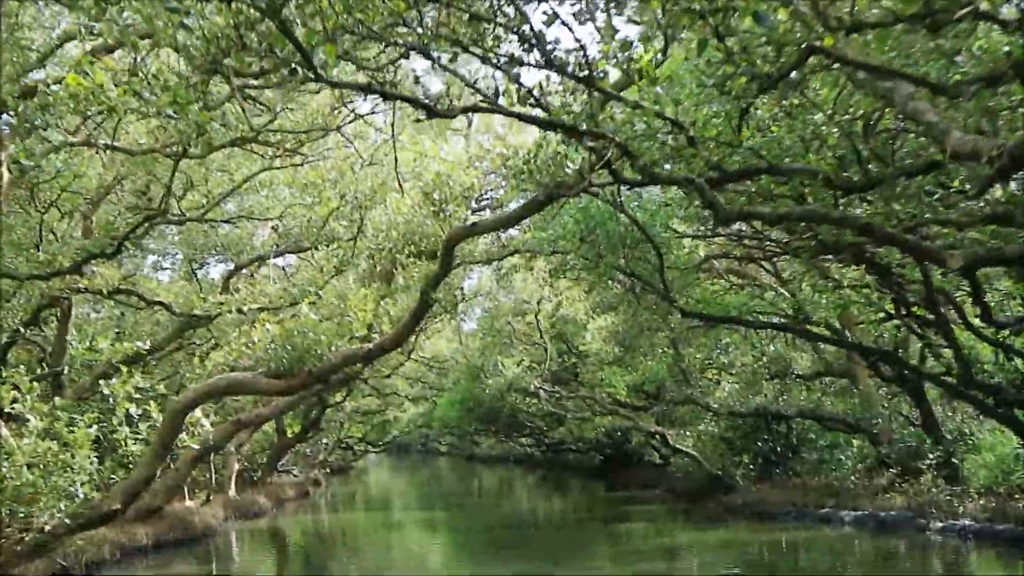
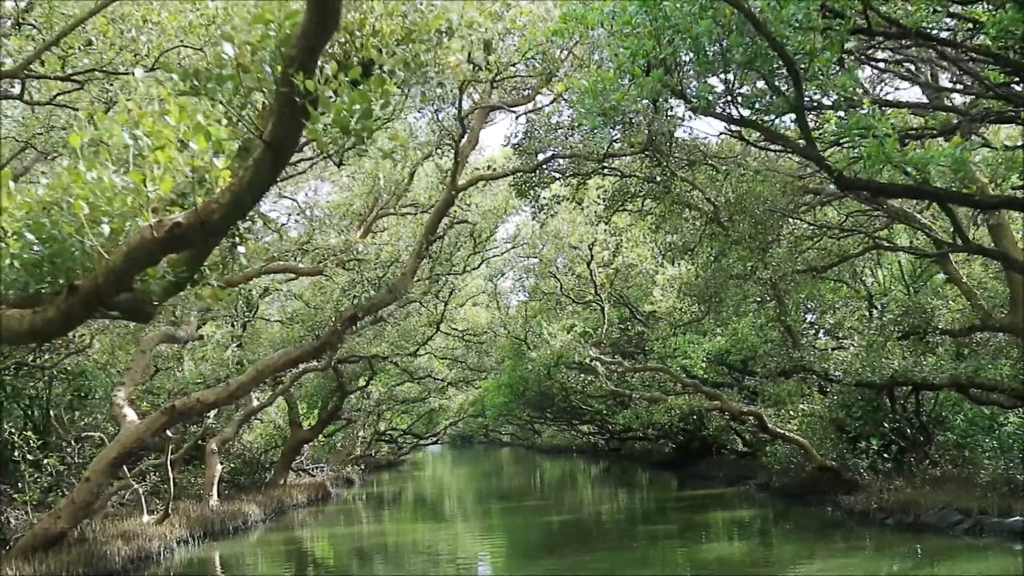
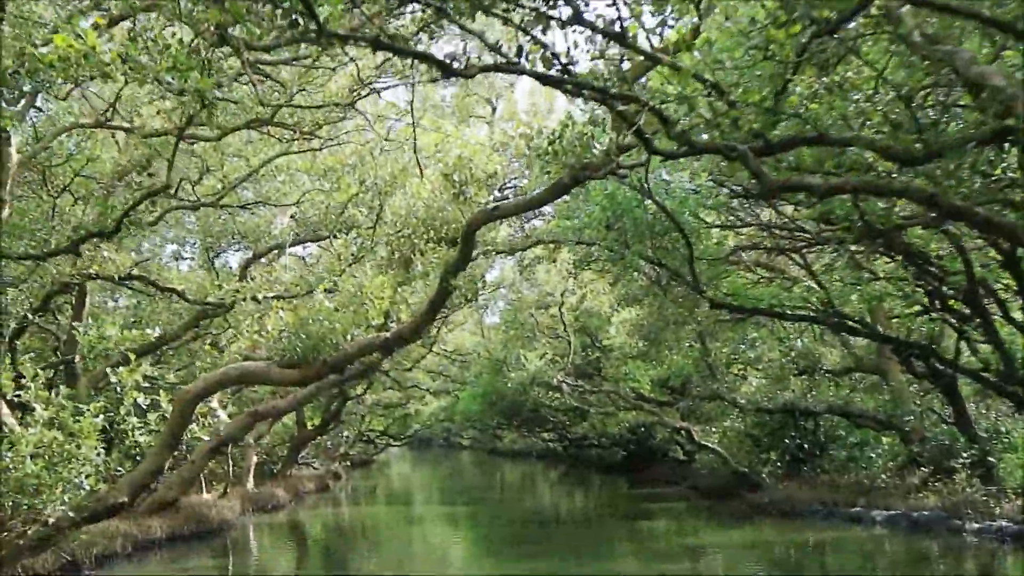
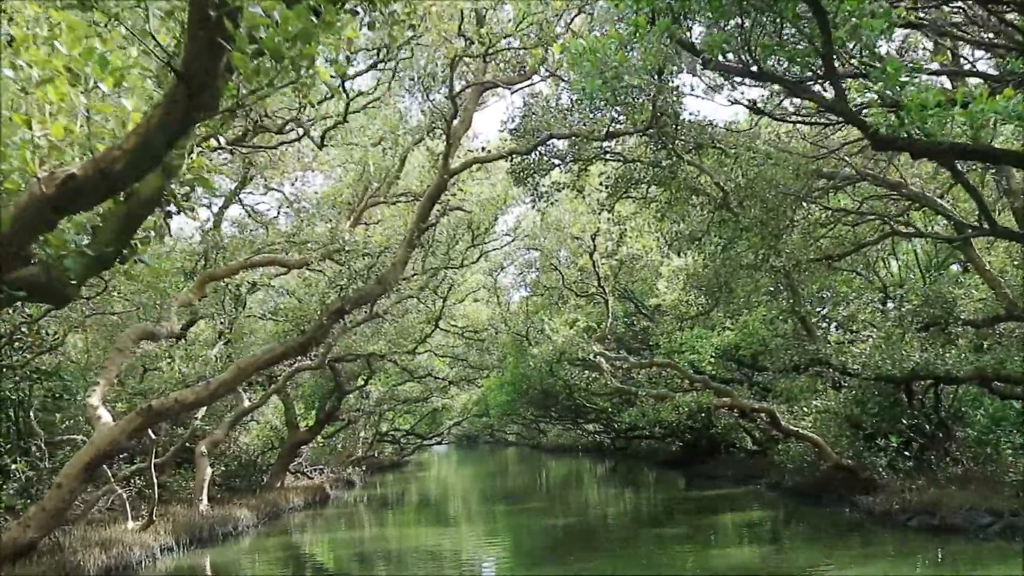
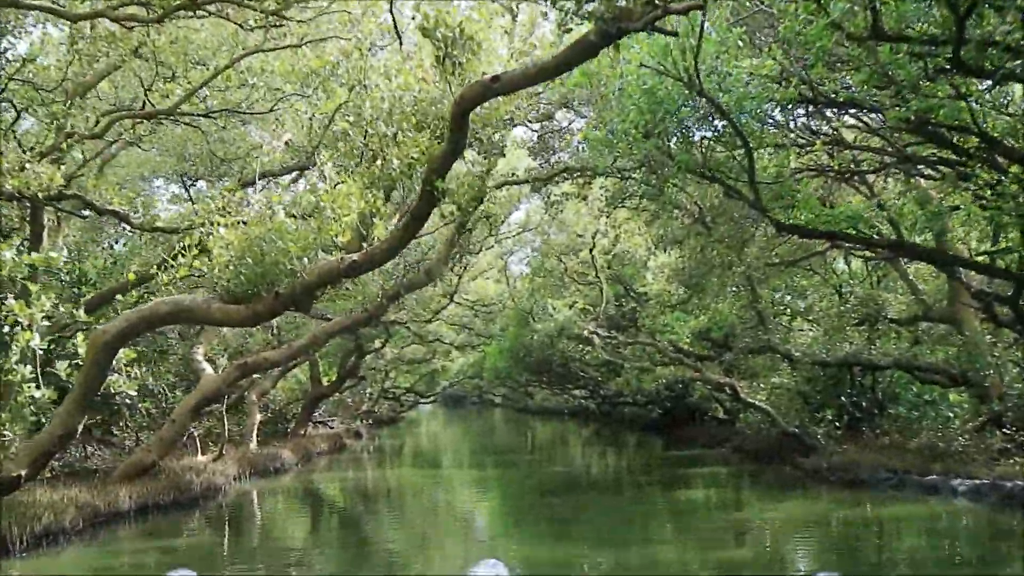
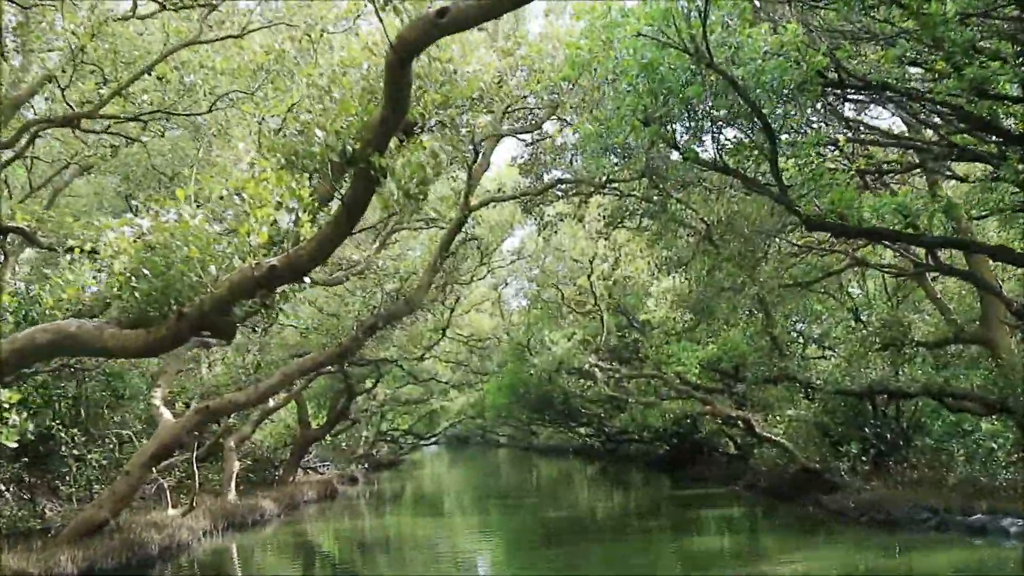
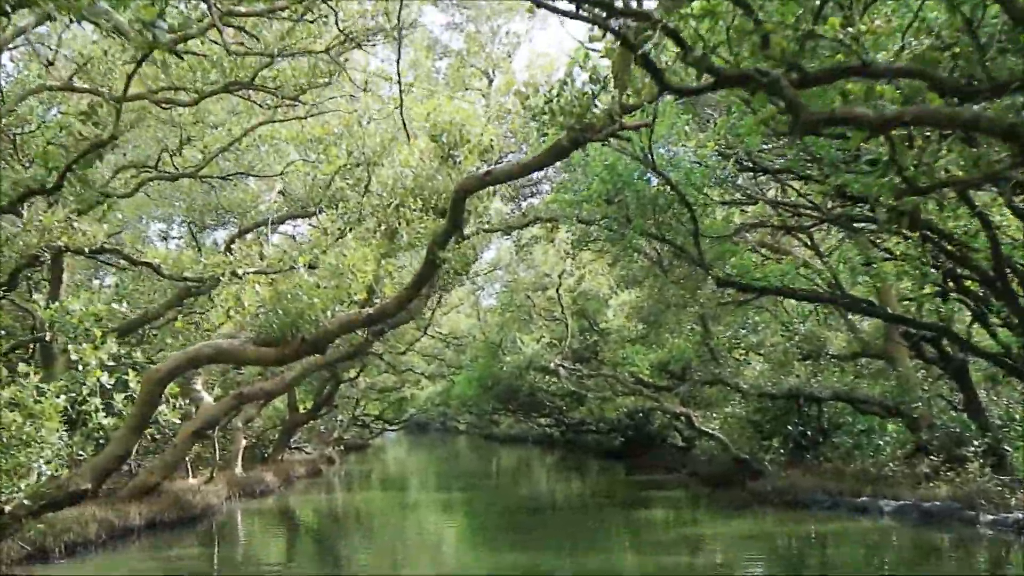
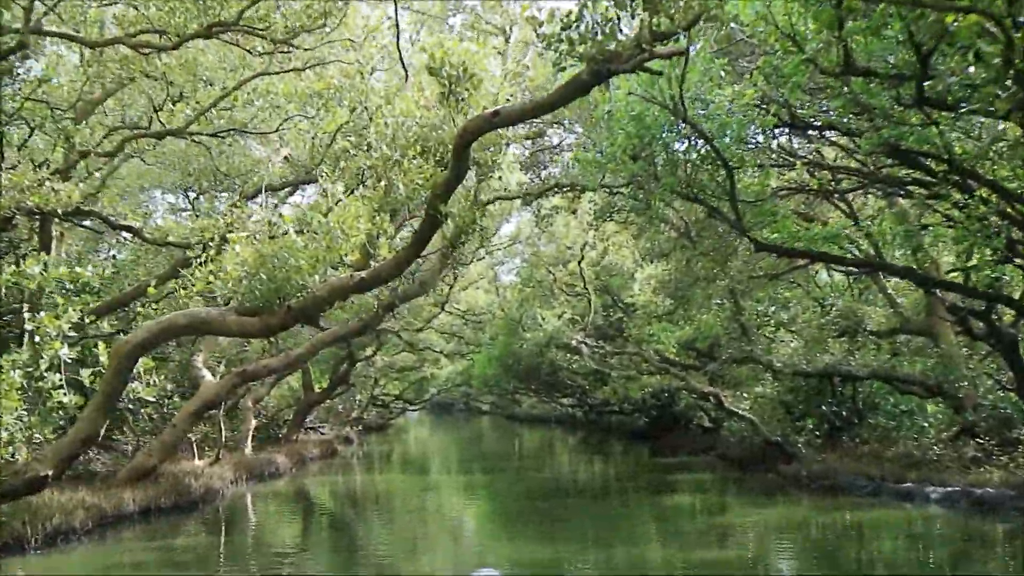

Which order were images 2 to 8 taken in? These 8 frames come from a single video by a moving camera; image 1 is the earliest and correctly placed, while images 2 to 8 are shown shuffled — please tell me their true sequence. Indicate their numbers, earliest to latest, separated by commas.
3, 7, 8, 5, 6, 2, 4
